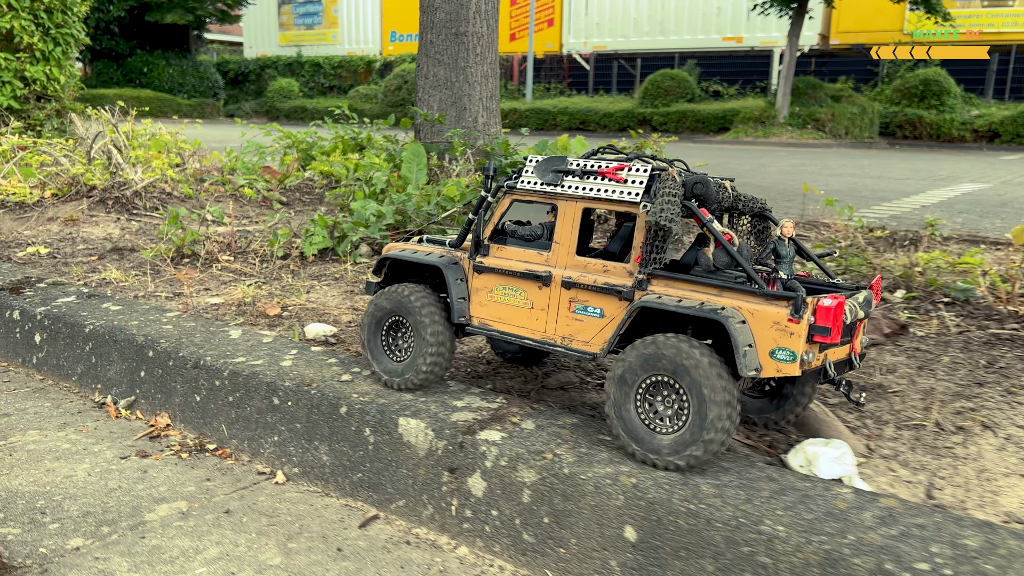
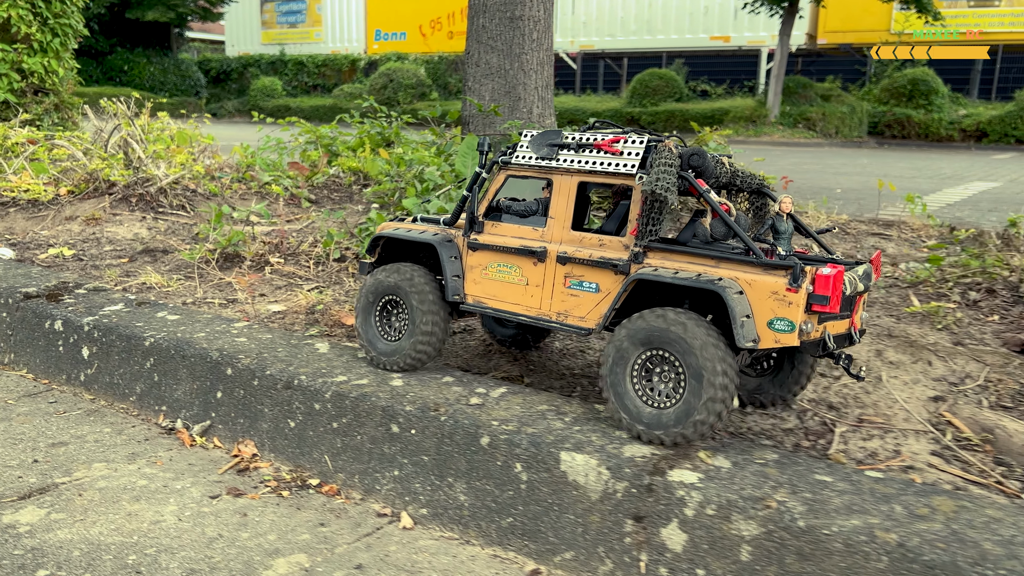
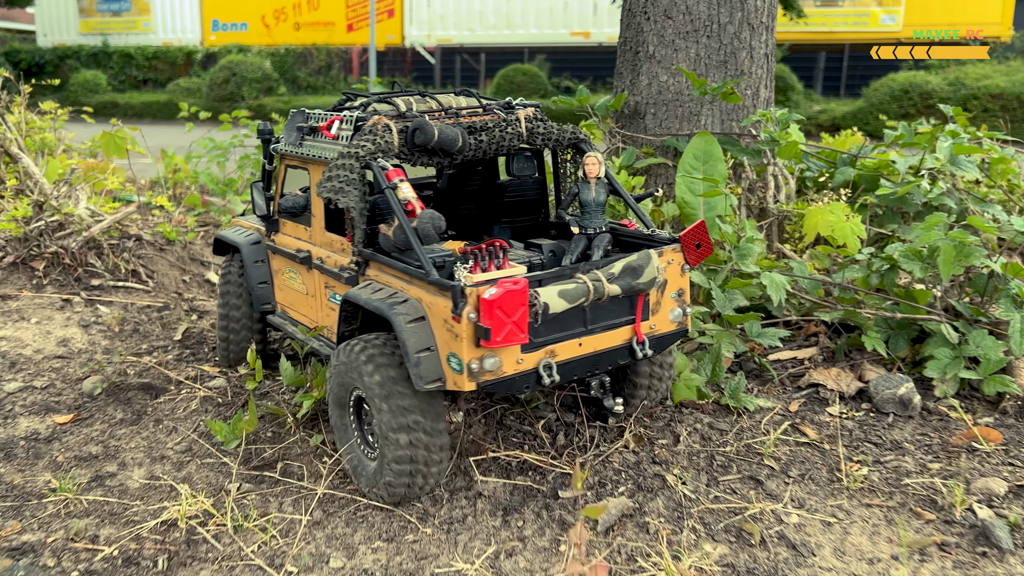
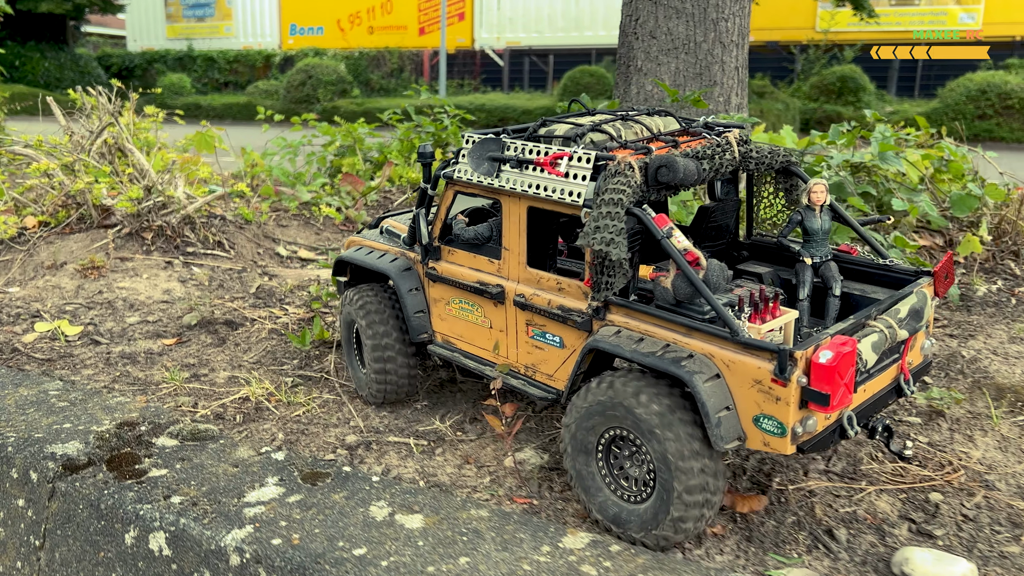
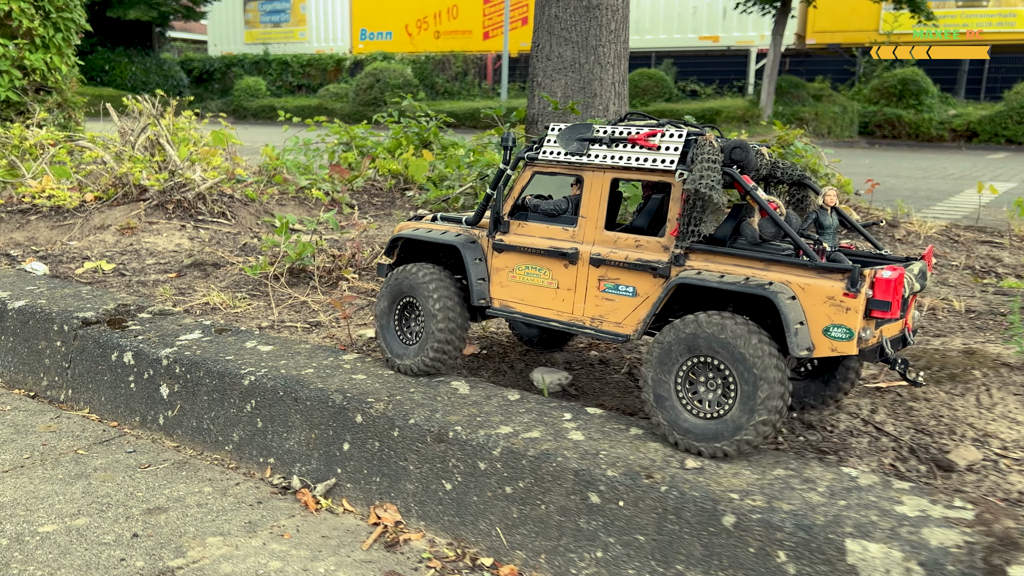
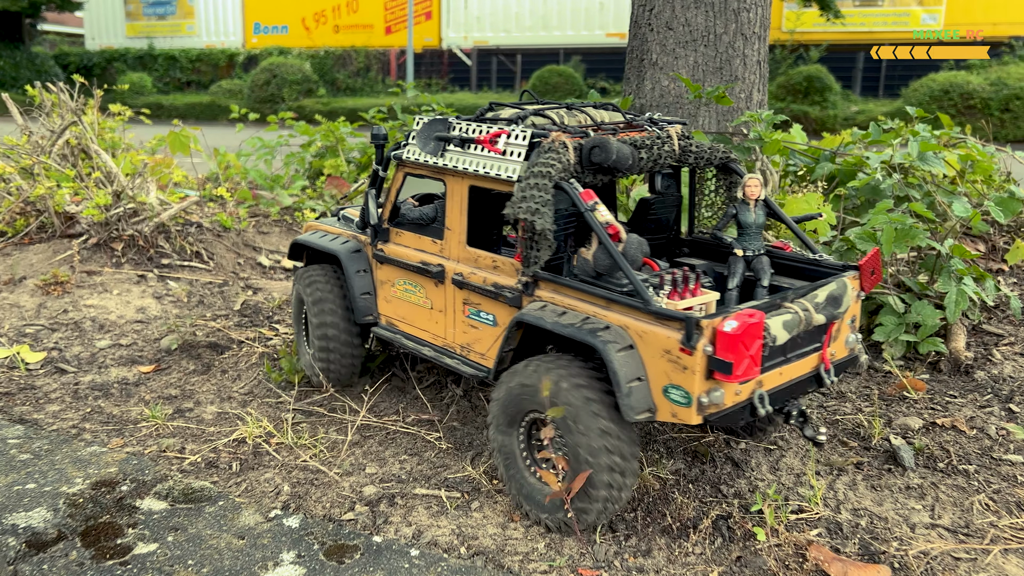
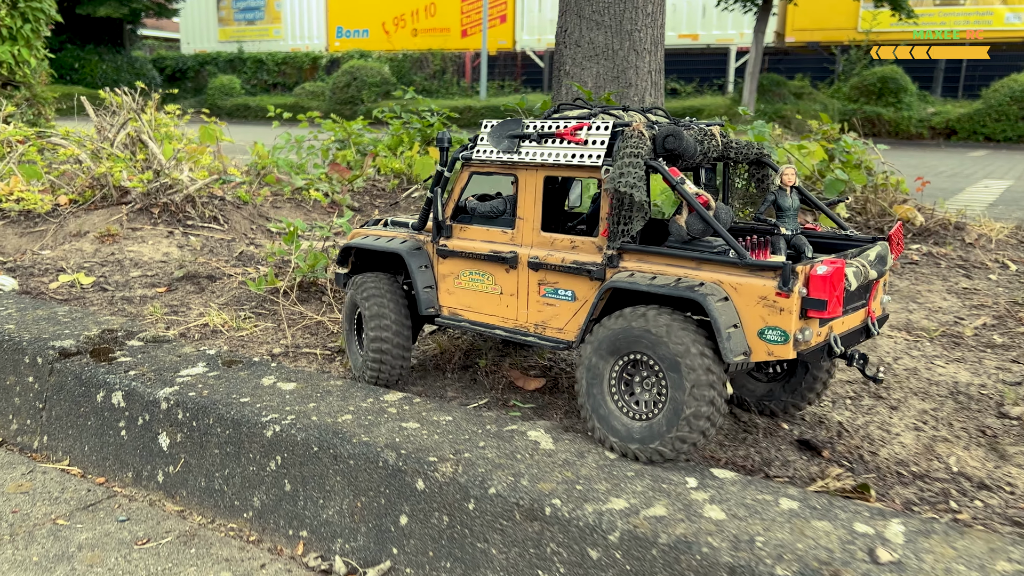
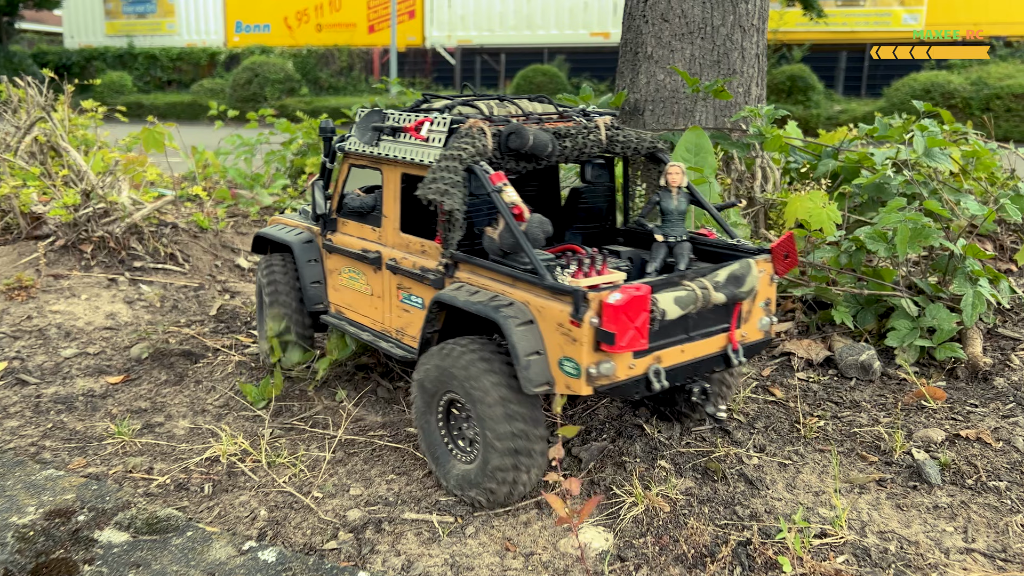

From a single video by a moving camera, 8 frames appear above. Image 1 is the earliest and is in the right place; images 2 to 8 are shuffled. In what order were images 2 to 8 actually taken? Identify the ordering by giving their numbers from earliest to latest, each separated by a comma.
2, 5, 7, 4, 6, 8, 3
